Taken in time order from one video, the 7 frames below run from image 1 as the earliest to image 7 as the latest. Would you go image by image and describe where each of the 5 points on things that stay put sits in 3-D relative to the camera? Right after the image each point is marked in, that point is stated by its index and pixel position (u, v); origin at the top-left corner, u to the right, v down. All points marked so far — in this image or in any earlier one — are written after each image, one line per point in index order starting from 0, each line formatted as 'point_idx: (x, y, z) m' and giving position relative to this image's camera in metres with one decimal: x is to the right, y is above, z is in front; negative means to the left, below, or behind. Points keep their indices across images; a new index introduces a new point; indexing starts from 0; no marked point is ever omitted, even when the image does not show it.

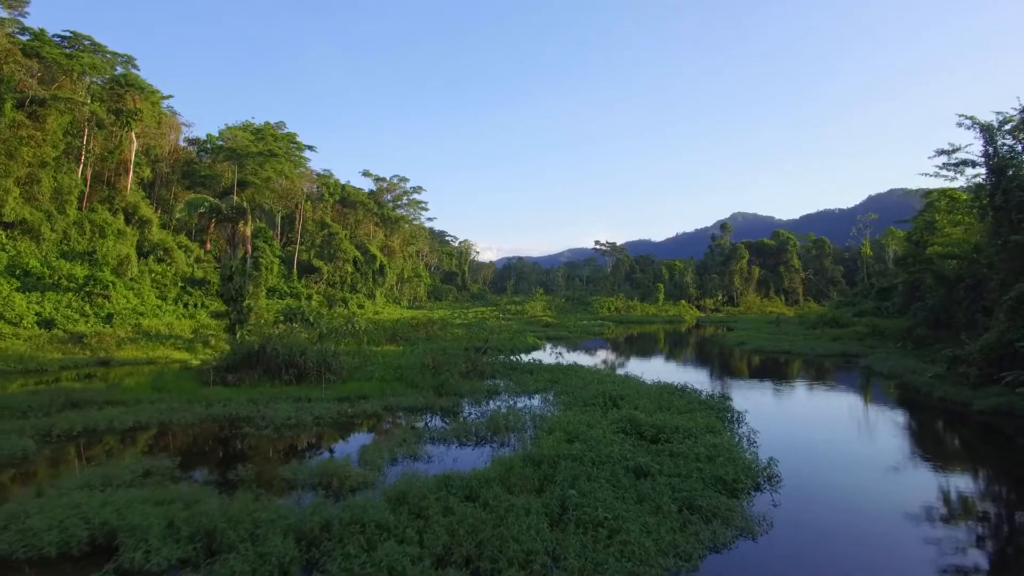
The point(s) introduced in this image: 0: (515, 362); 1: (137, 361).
0: (0.0, -2.2, +15.6) m
1: (-10.3, -2.0, +14.8) m
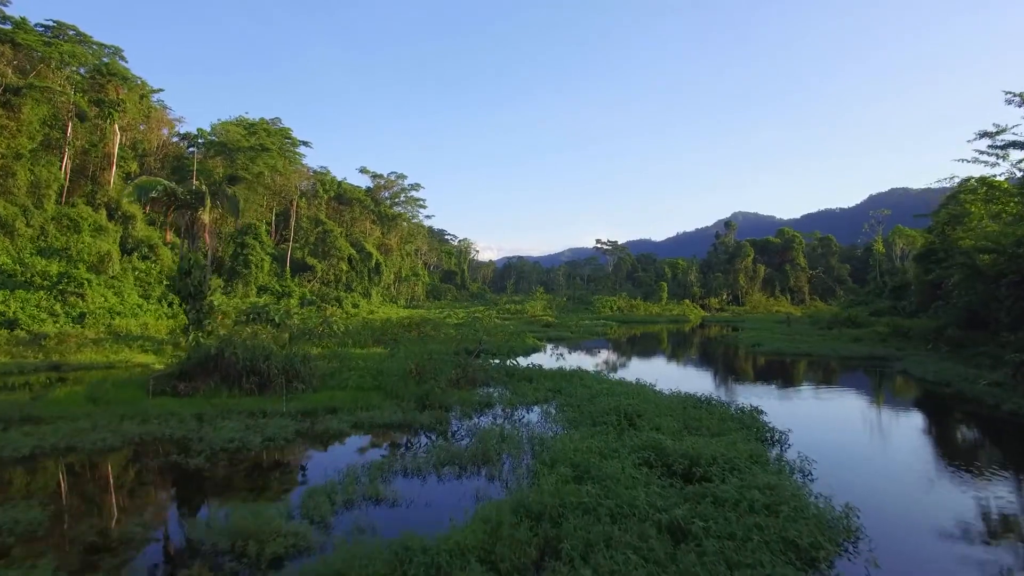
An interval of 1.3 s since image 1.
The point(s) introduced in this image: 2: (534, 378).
0: (0.0, -2.1, +14.1) m
1: (-10.4, -1.9, +13.4) m
2: (+0.5, -2.2, +12.9) m
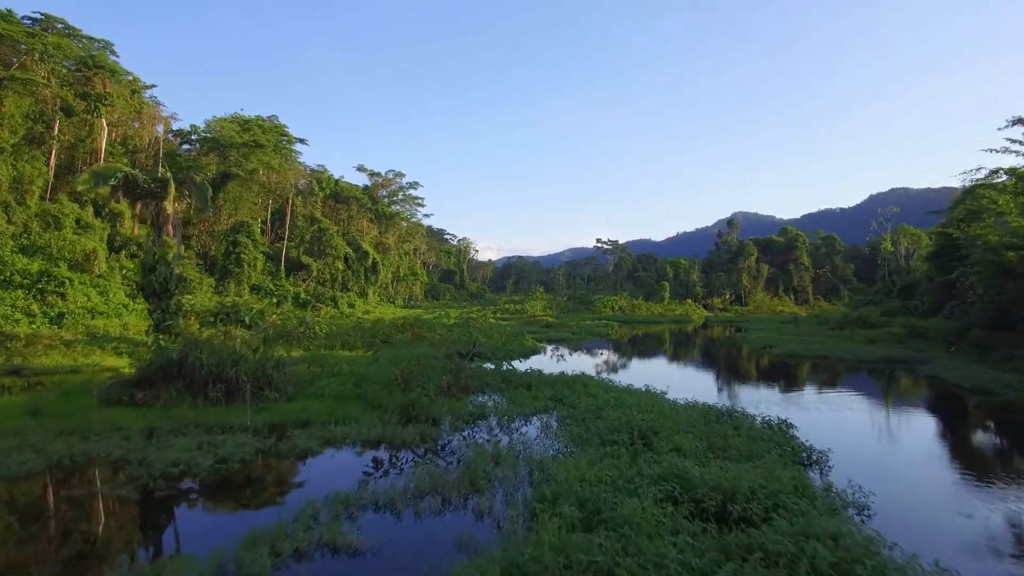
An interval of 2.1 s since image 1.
0: (-0.1, -2.0, +13.1) m
1: (-10.4, -1.9, +12.4) m
2: (+0.4, -2.2, +11.9) m
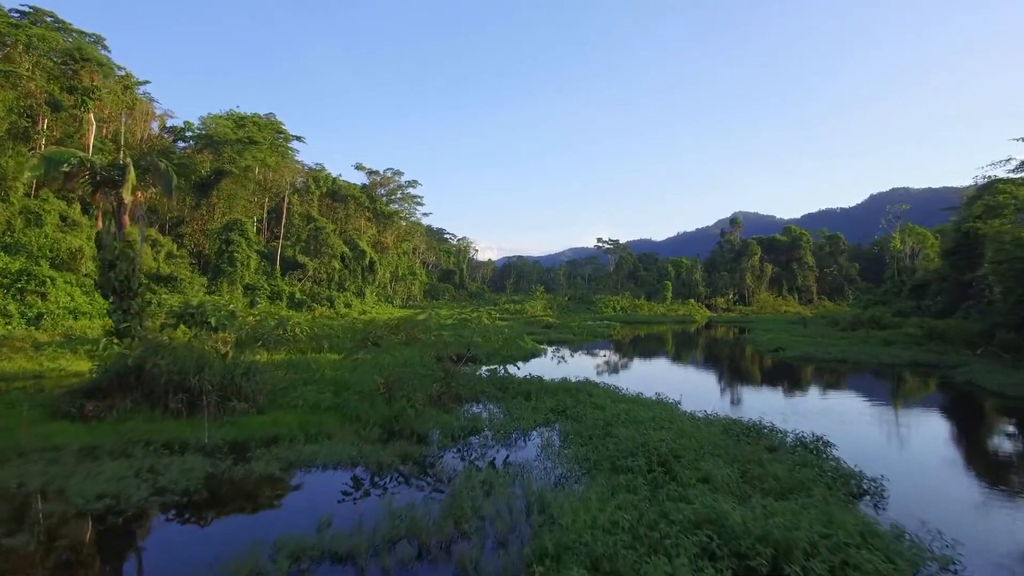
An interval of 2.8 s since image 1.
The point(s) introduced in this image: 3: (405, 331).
0: (-0.2, -2.0, +12.2) m
1: (-10.5, -1.8, +11.5) m
2: (+0.4, -2.1, +11.0) m
3: (-3.9, -1.6, +19.7) m
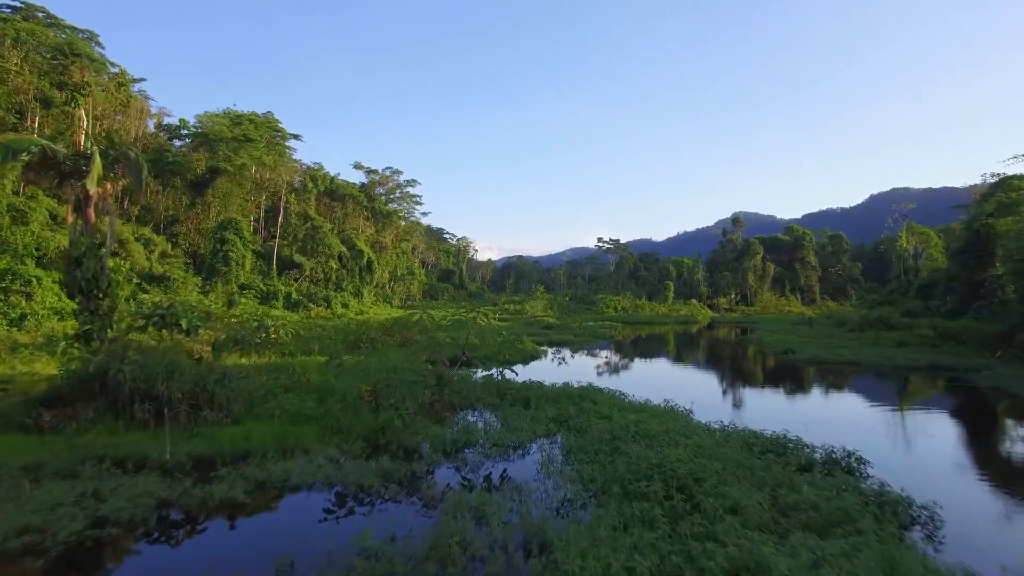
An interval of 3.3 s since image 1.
0: (-0.2, -2.0, +11.5) m
1: (-10.5, -1.8, +10.8) m
2: (+0.4, -2.1, +10.4) m
3: (-4.0, -1.5, +19.1) m
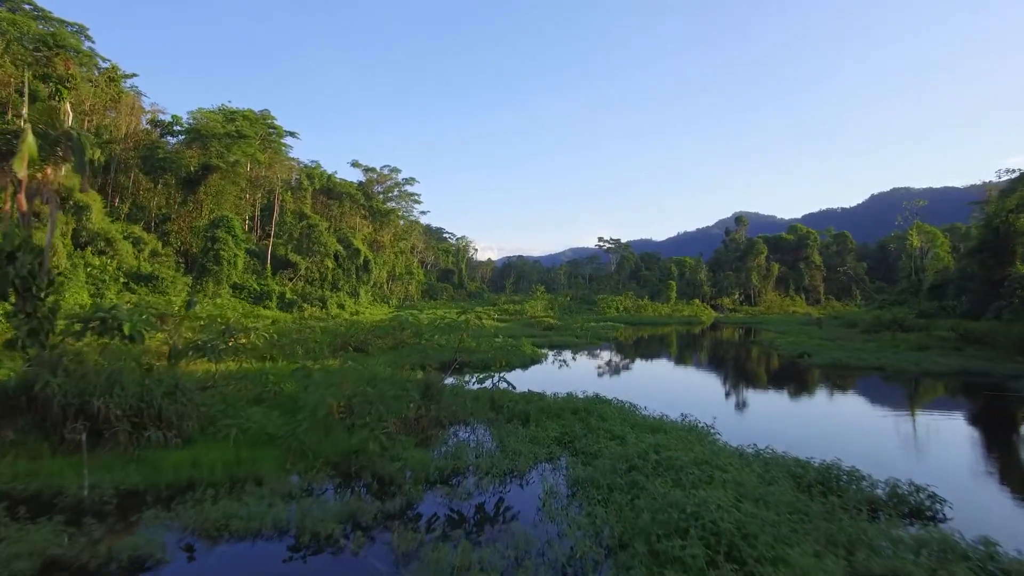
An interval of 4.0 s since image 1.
0: (-0.2, -2.0, +10.5) m
1: (-10.6, -1.8, +9.8) m
2: (+0.3, -2.1, +9.3) m
3: (-4.0, -1.5, +18.1) m
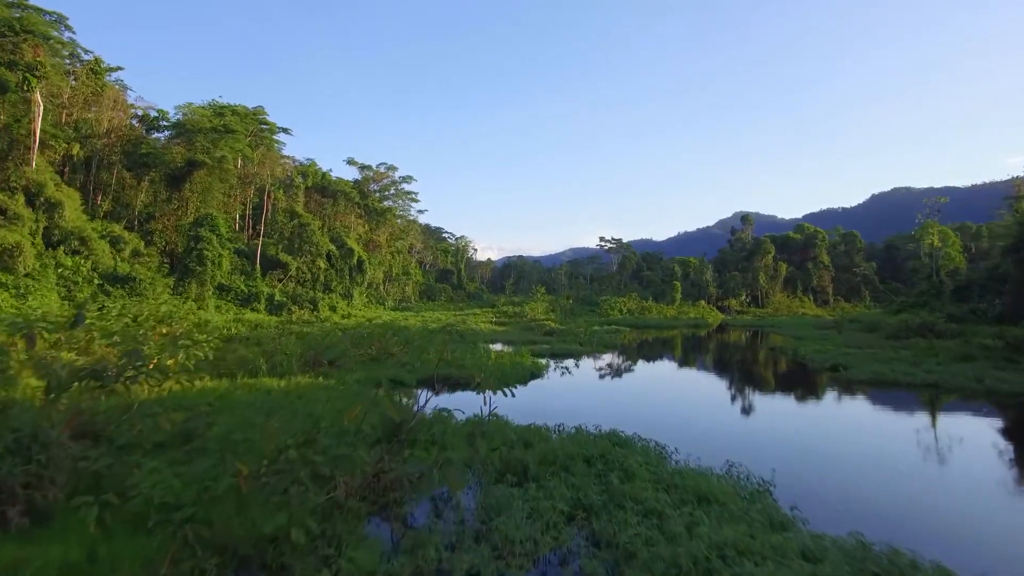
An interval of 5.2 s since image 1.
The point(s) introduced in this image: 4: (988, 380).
0: (-0.3, -2.1, +8.7) m
1: (-10.6, -1.9, +7.9) m
2: (+0.2, -2.2, +7.5) m
3: (-4.1, -1.6, +16.2) m
4: (+16.3, -3.3, +18.8) m
